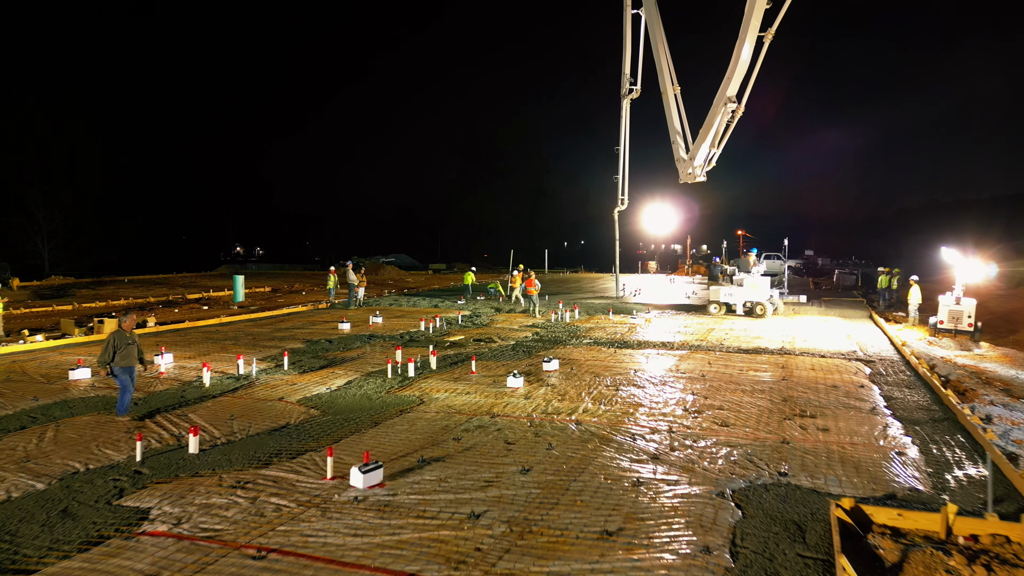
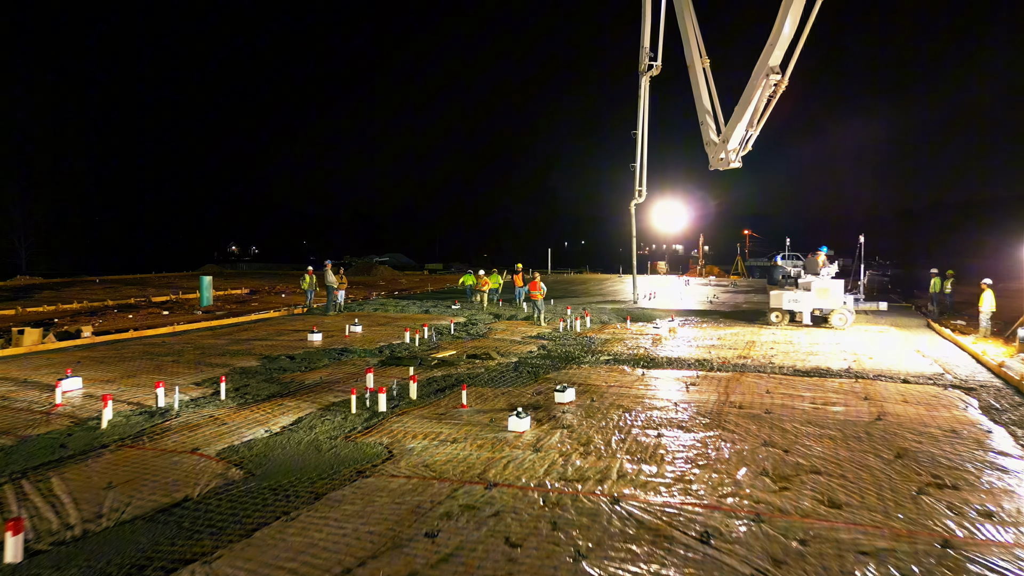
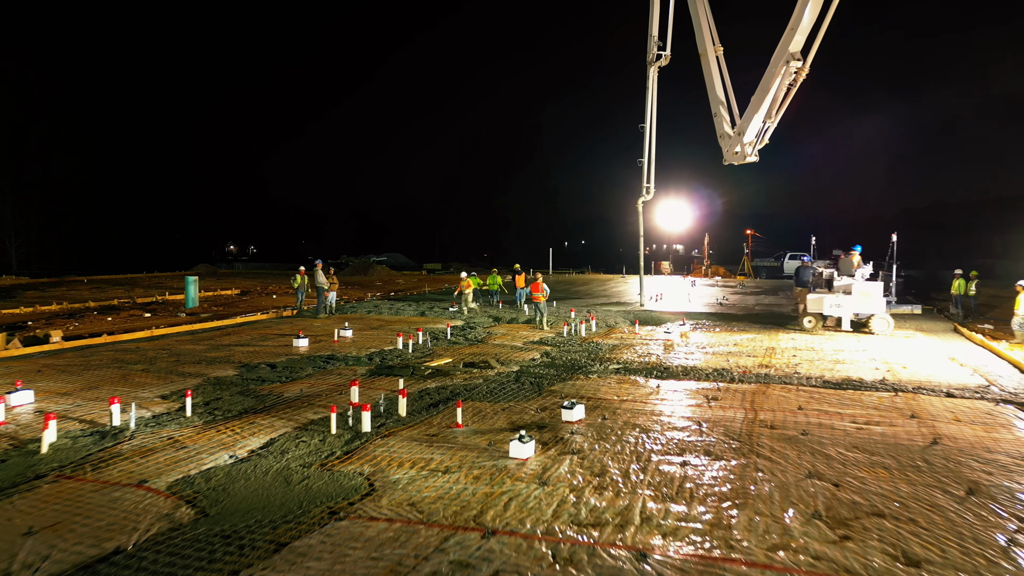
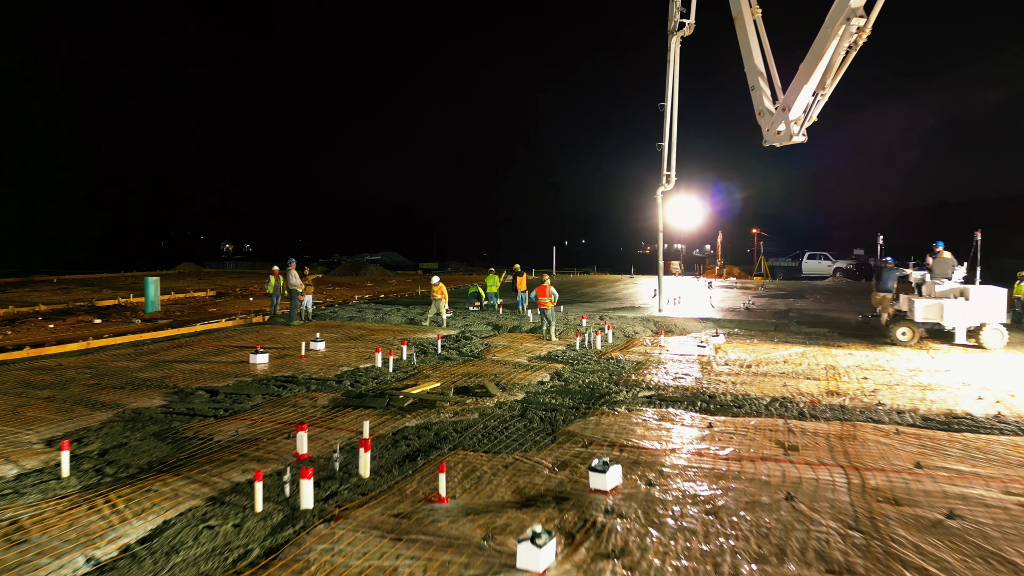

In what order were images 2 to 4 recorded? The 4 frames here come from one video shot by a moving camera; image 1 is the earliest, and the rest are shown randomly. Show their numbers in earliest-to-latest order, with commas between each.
2, 3, 4
